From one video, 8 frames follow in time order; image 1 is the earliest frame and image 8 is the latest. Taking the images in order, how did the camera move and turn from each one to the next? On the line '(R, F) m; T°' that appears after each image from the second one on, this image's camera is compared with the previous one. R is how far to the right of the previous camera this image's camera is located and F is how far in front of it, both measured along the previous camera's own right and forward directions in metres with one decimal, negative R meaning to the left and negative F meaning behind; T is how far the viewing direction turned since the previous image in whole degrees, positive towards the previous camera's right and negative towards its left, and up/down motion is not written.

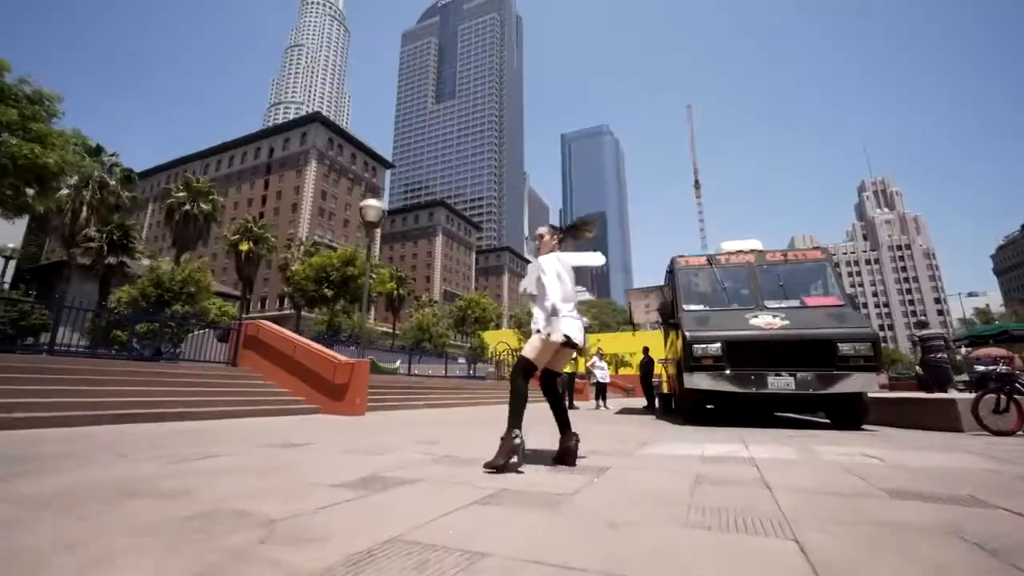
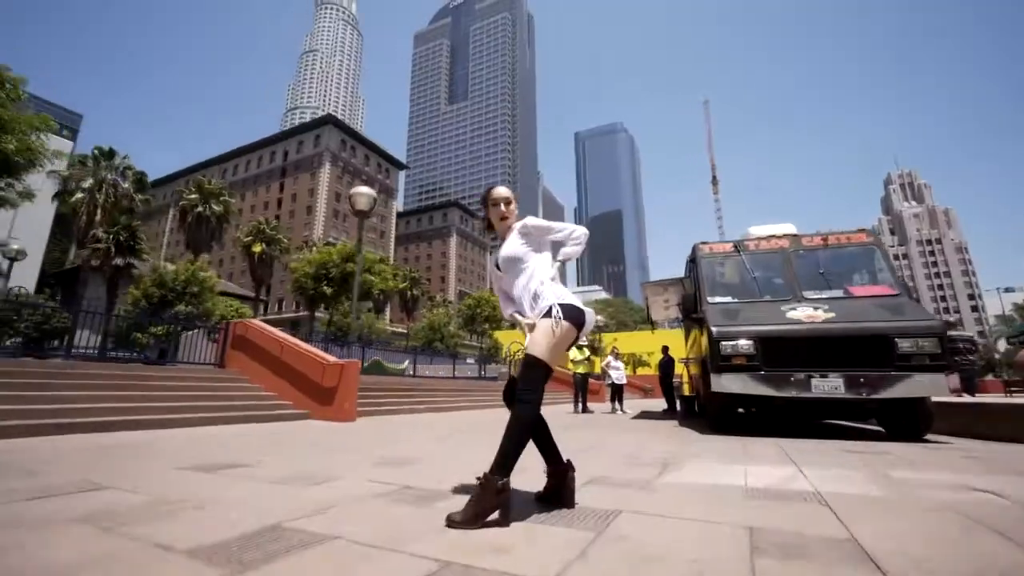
(+0.2, +0.9) m; -2°
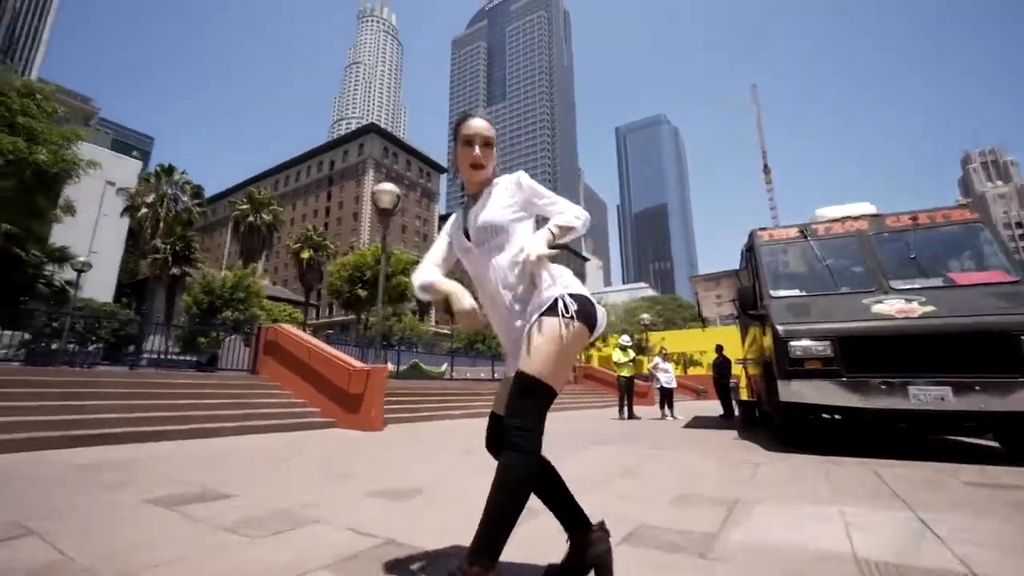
(+0.2, +0.7) m; -5°
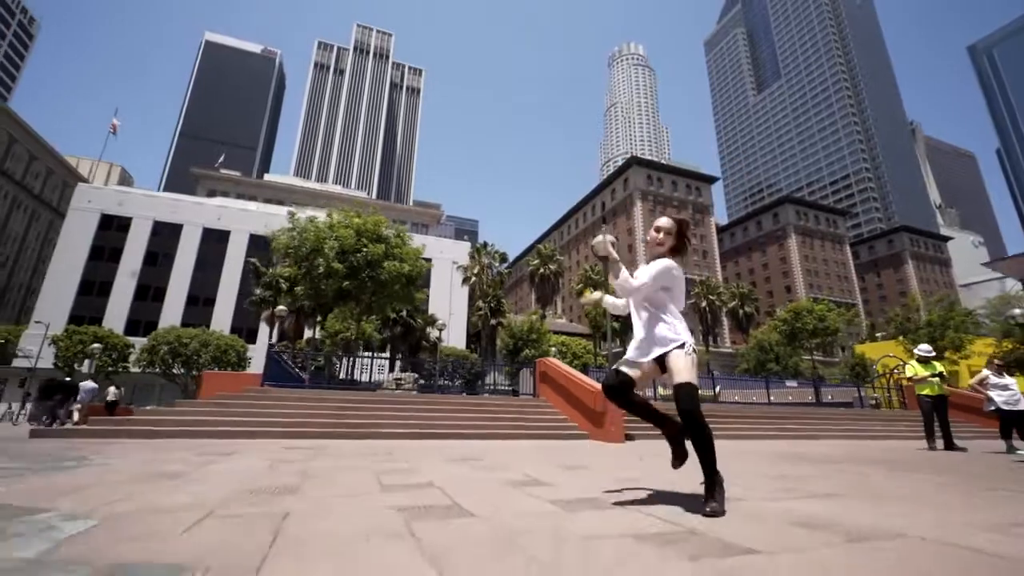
(+1.6, -1.0) m; -34°
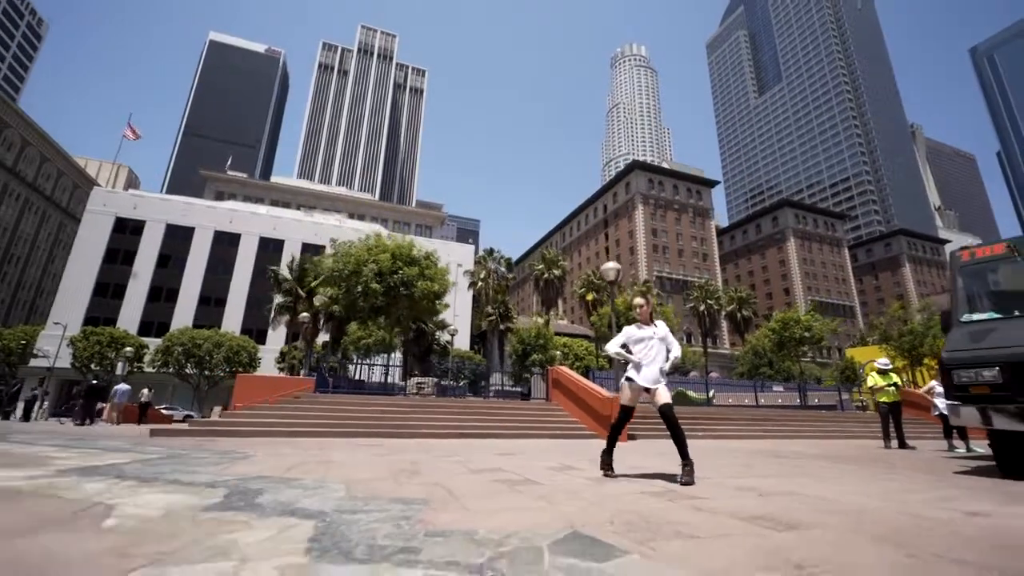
(-0.5, -1.6) m; 0°
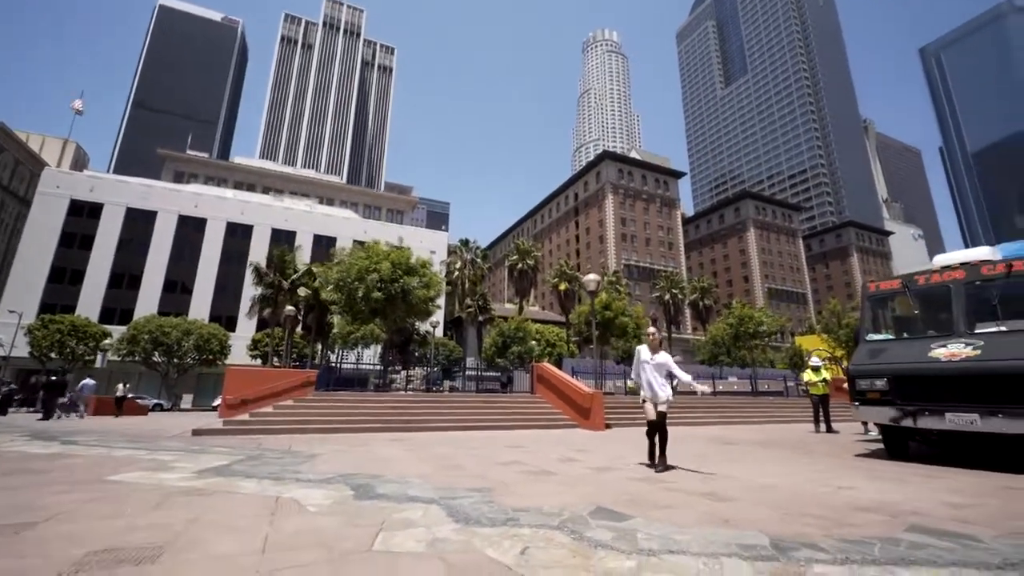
(-0.7, -1.4) m; +4°
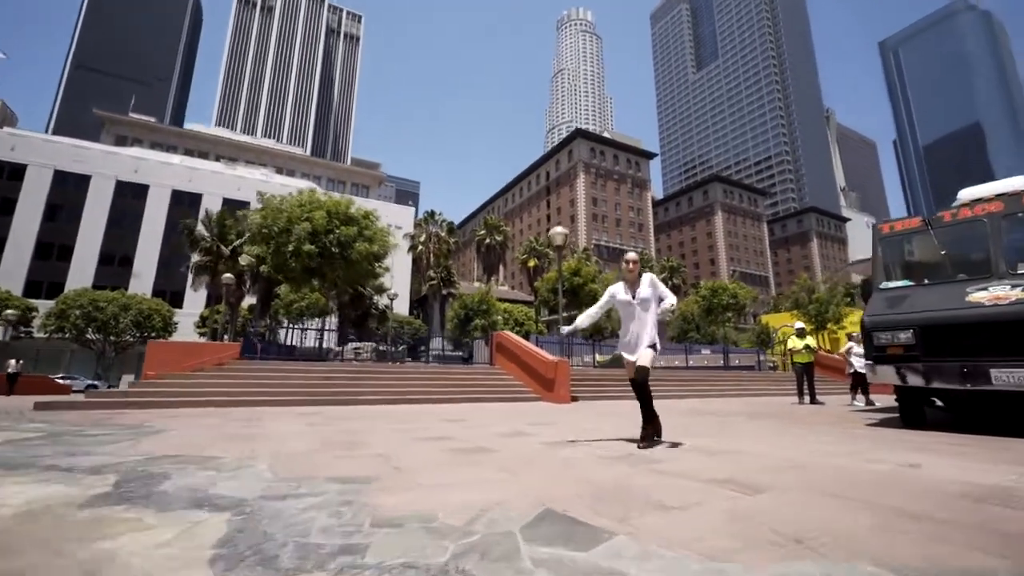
(+0.4, +1.8) m; +4°
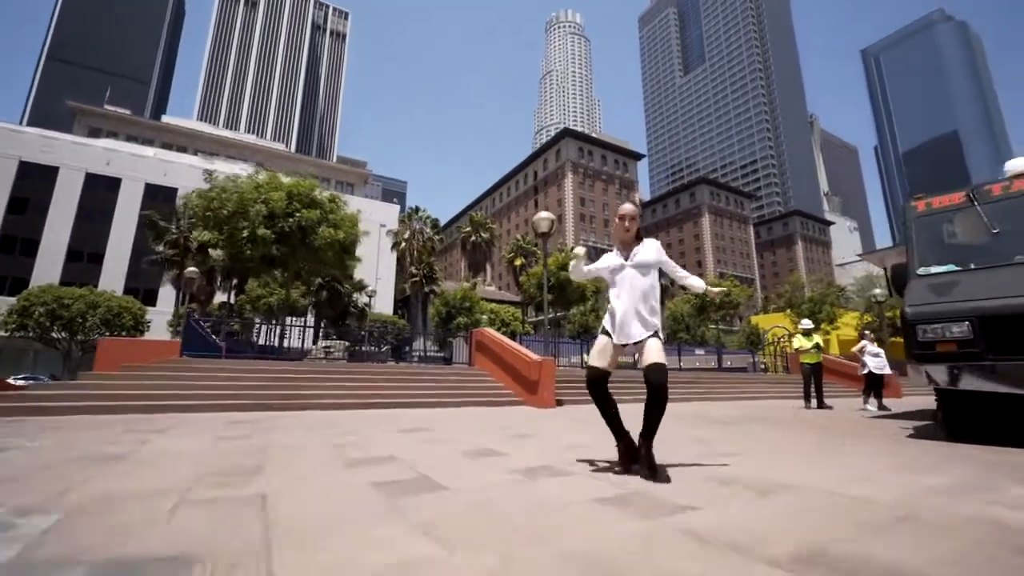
(+0.2, +1.2) m; +2°
